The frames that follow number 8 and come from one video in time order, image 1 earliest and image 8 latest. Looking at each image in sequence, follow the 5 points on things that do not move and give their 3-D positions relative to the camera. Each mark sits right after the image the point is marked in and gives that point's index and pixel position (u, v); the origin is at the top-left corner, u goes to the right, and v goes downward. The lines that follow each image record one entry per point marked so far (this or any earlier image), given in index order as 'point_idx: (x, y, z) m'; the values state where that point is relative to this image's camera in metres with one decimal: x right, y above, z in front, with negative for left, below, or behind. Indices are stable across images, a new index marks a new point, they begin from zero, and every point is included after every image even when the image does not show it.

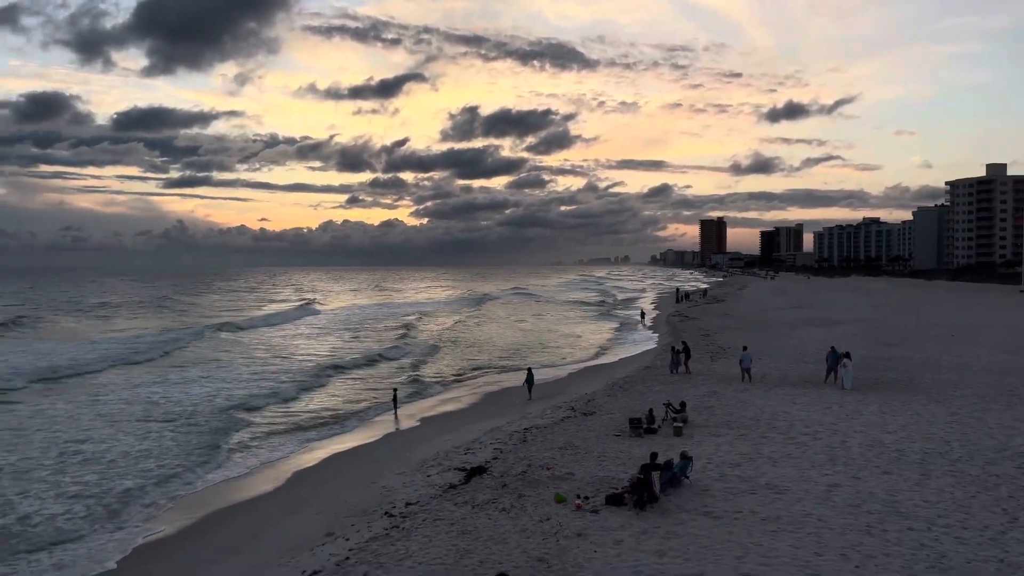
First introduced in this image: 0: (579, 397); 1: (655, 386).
0: (+1.9, -3.1, +19.5) m
1: (+4.0, -2.7, +19.6) m
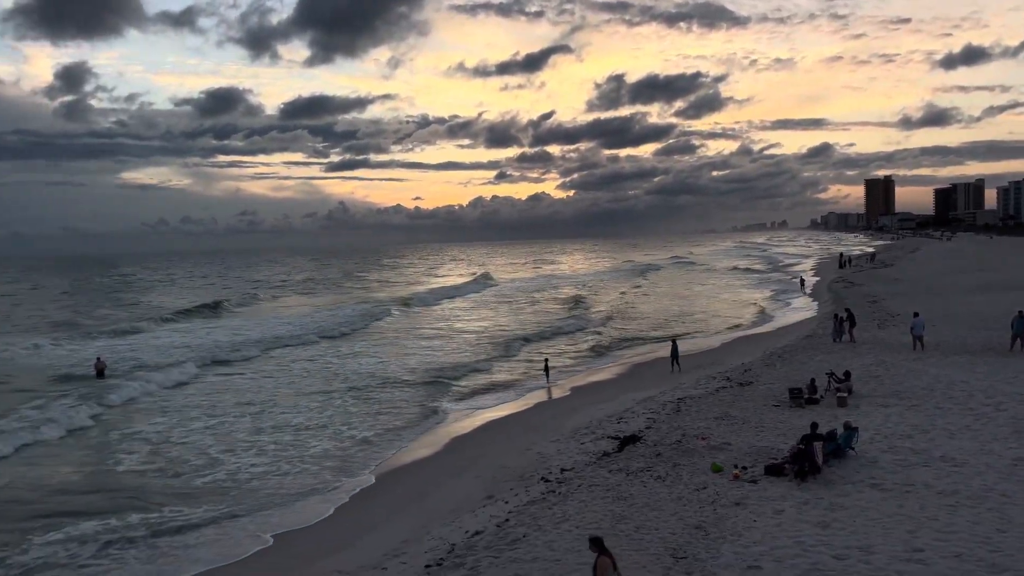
0: (+6.1, -2.2, +19.2) m
1: (+8.2, -1.8, +18.9) m
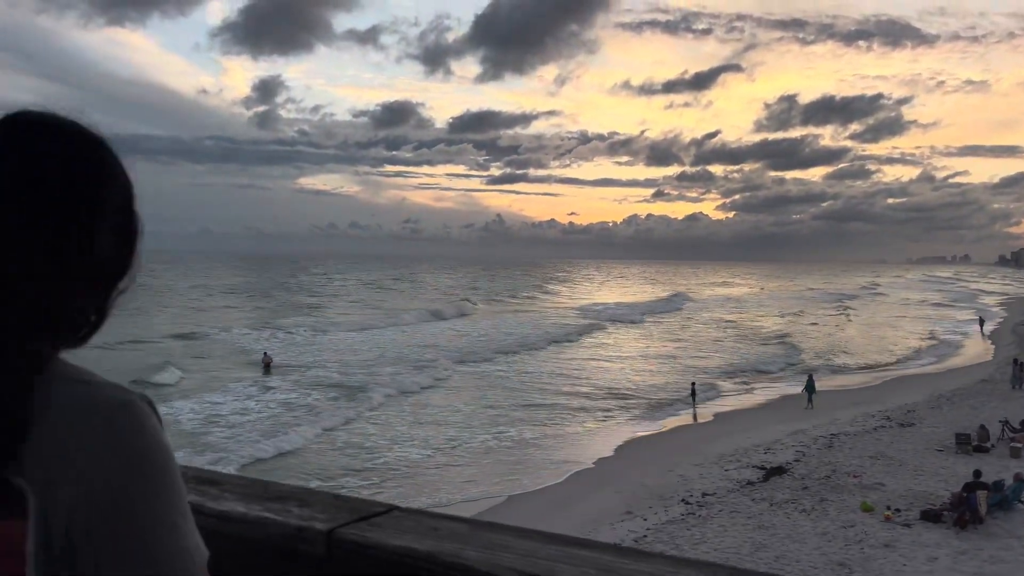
0: (+10.1, -3.1, +18.3) m
1: (+12.1, -2.9, +17.5) m
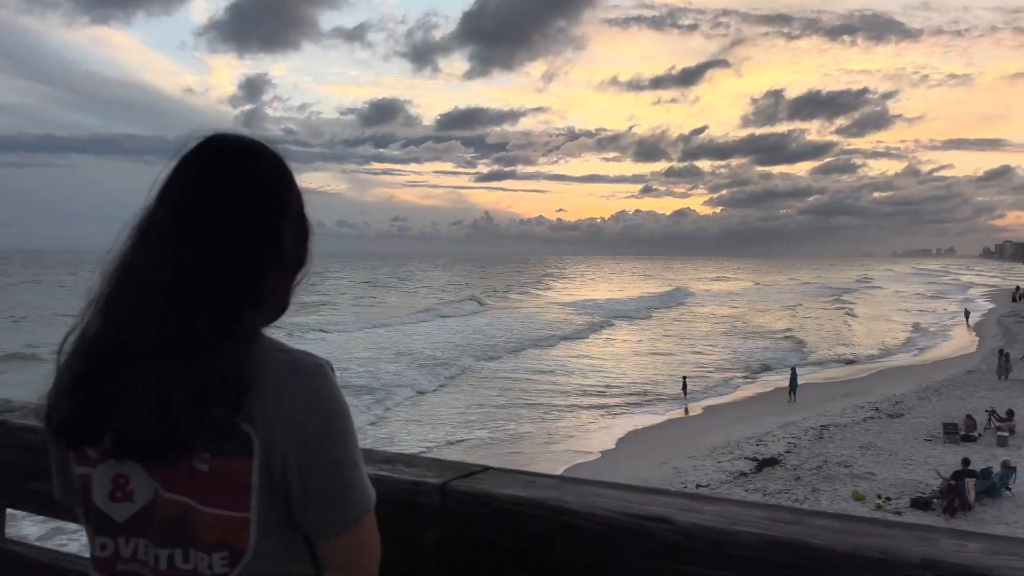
0: (+9.9, -2.9, +18.5) m
1: (+11.9, -2.6, +17.8) m
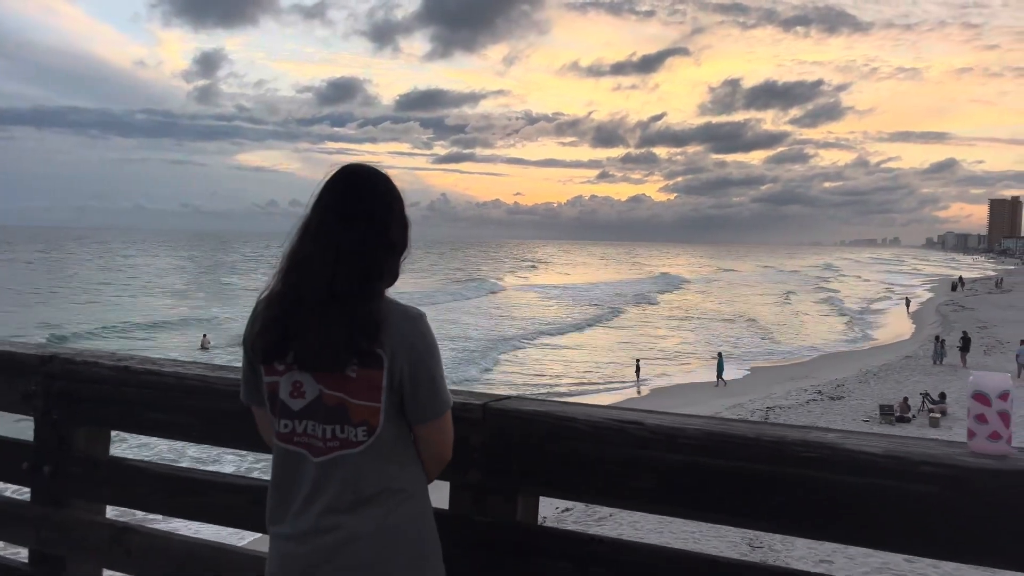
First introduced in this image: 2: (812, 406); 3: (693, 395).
0: (+8.6, -2.6, +18.9) m
1: (+10.6, -2.3, +18.3) m
2: (+7.0, -2.8, +16.5) m
3: (+4.8, -2.9, +19.1) m
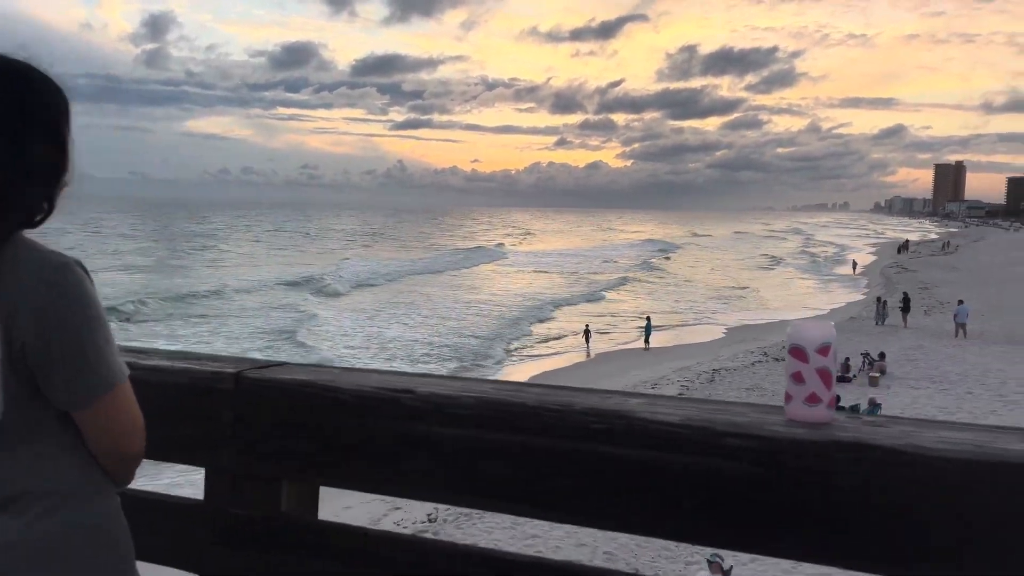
0: (+7.2, -1.6, +19.2) m
1: (+9.3, -1.3, +18.7) m
2: (+5.8, -1.9, +16.7) m
3: (+3.5, -2.0, +19.2) m
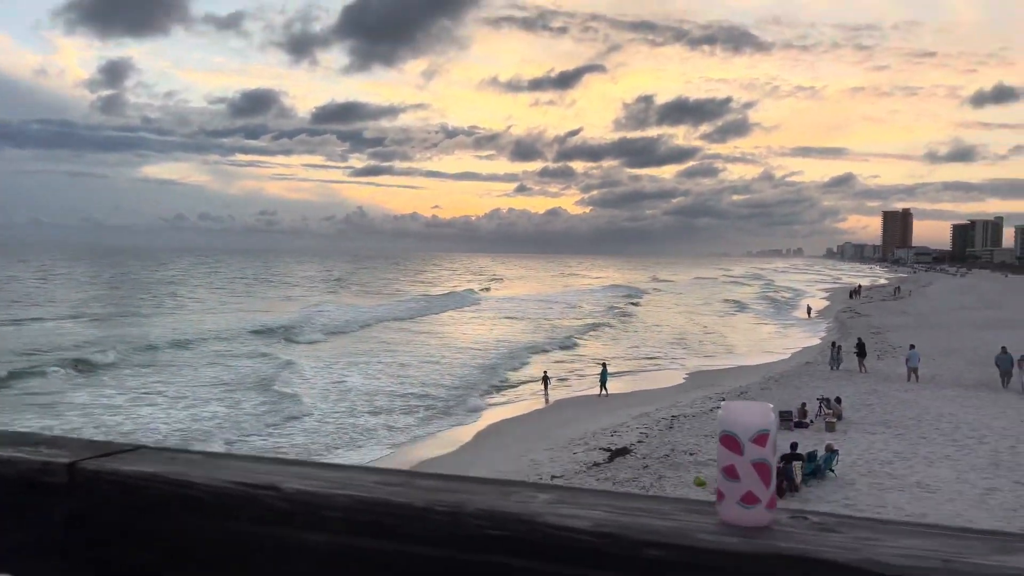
0: (+6.1, -2.8, +19.2) m
1: (+8.2, -2.5, +18.8) m
2: (+4.8, -3.0, +16.6) m
3: (+2.4, -3.2, +19.0) m
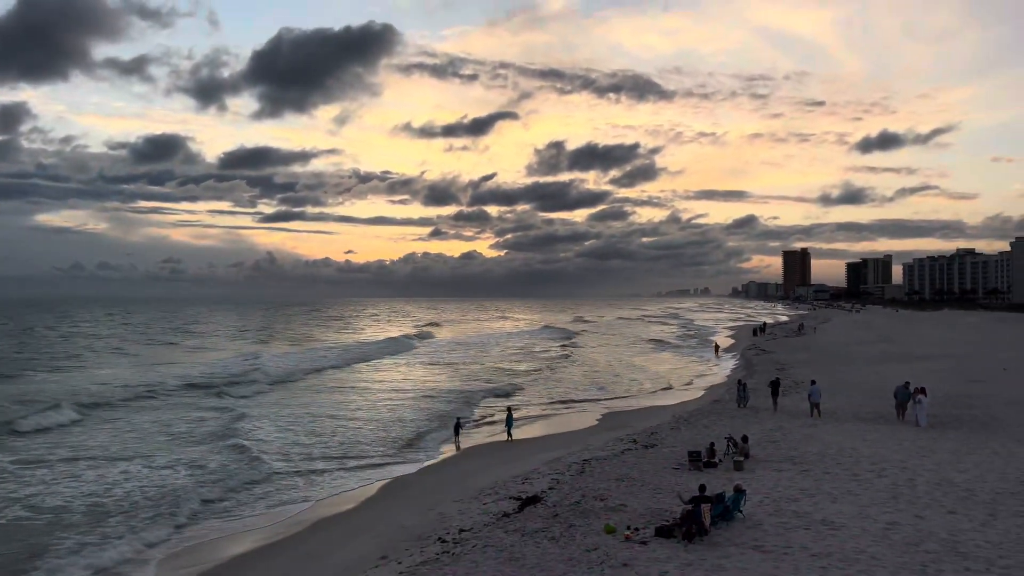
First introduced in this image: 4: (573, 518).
0: (+3.7, -3.9, +19.0) m
1: (+5.8, -3.5, +18.9) m
2: (+2.7, -3.9, +16.3) m
3: (0.0, -4.3, +18.3) m
4: (+1.2, -4.3, +12.7) m
